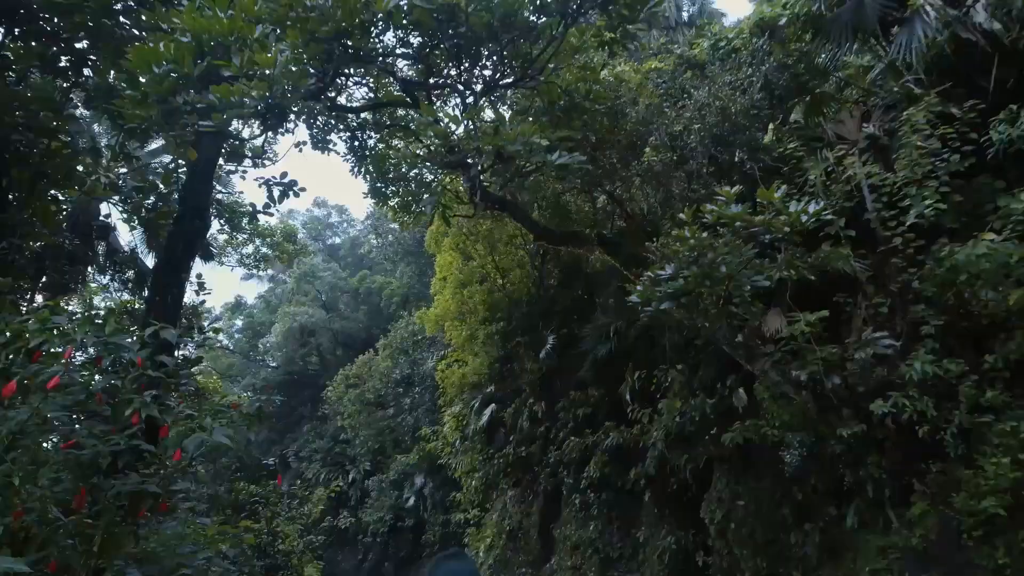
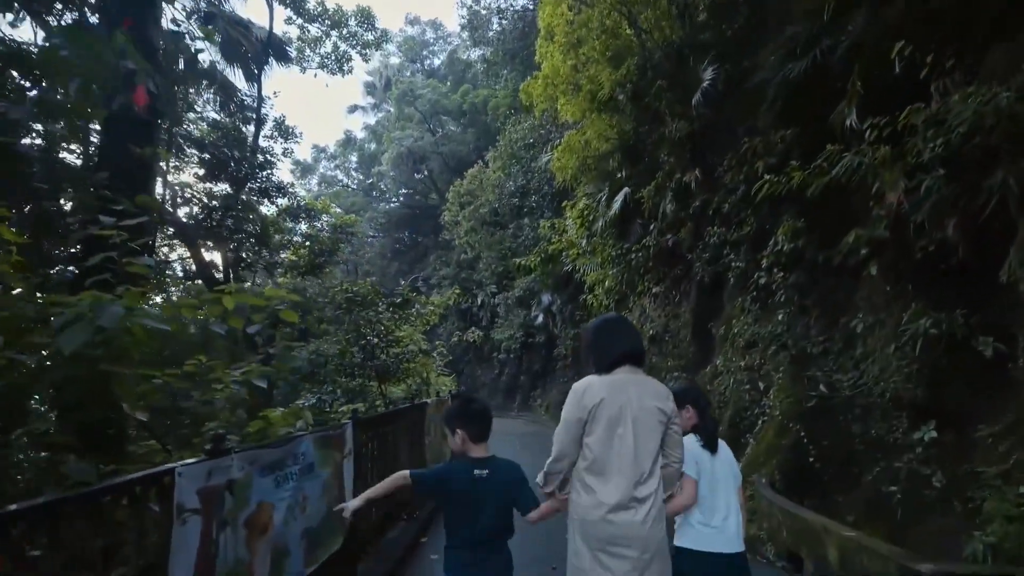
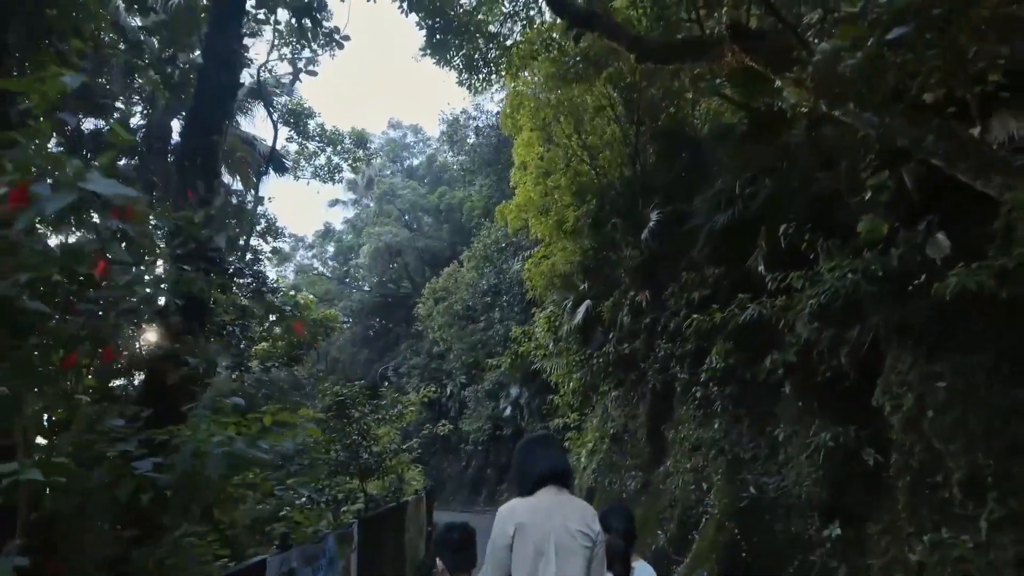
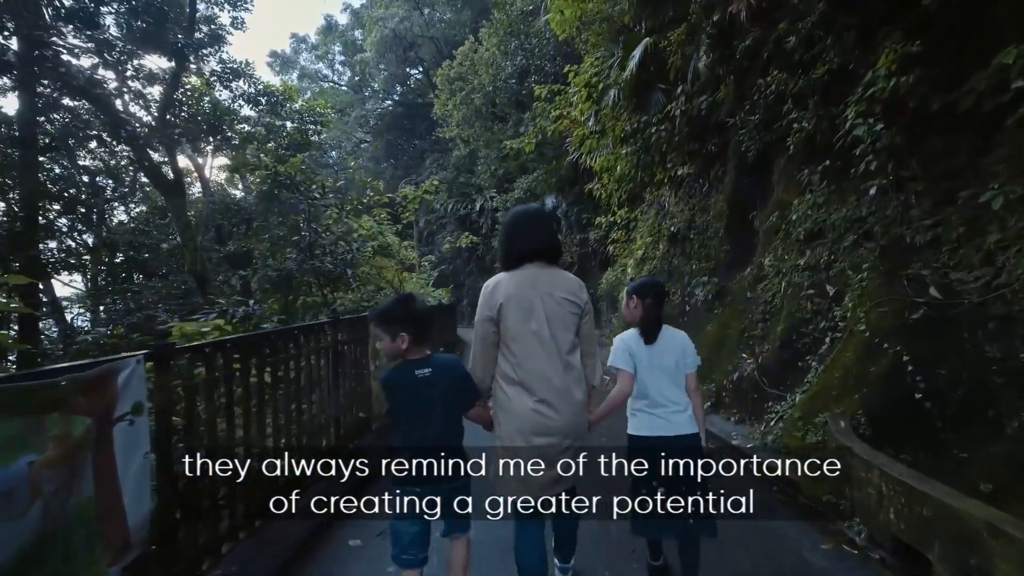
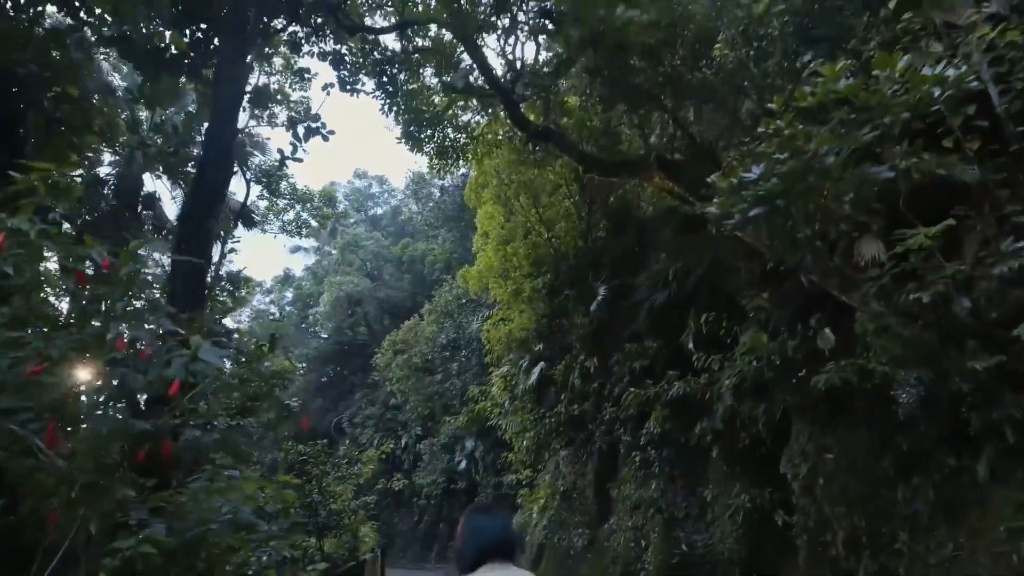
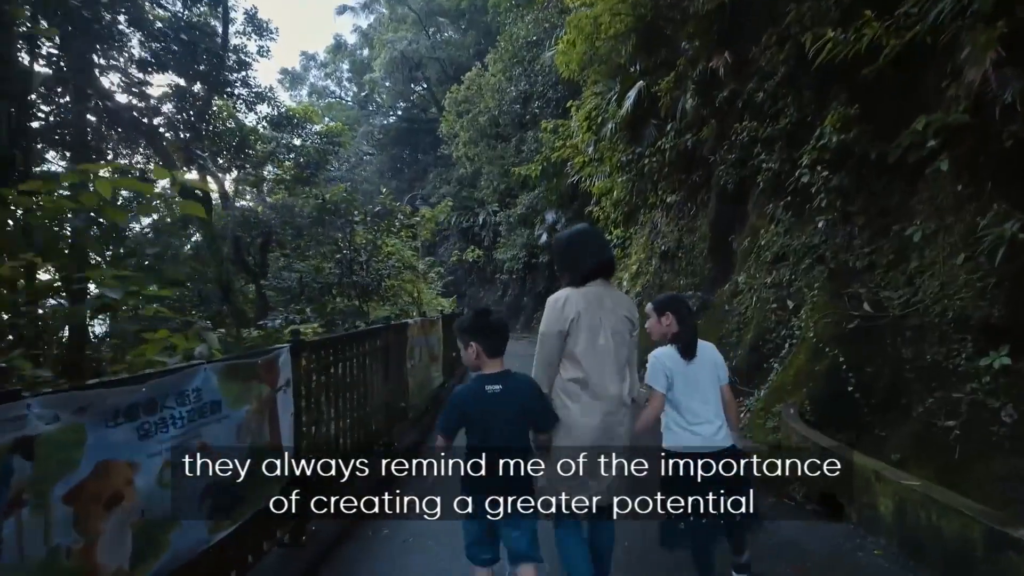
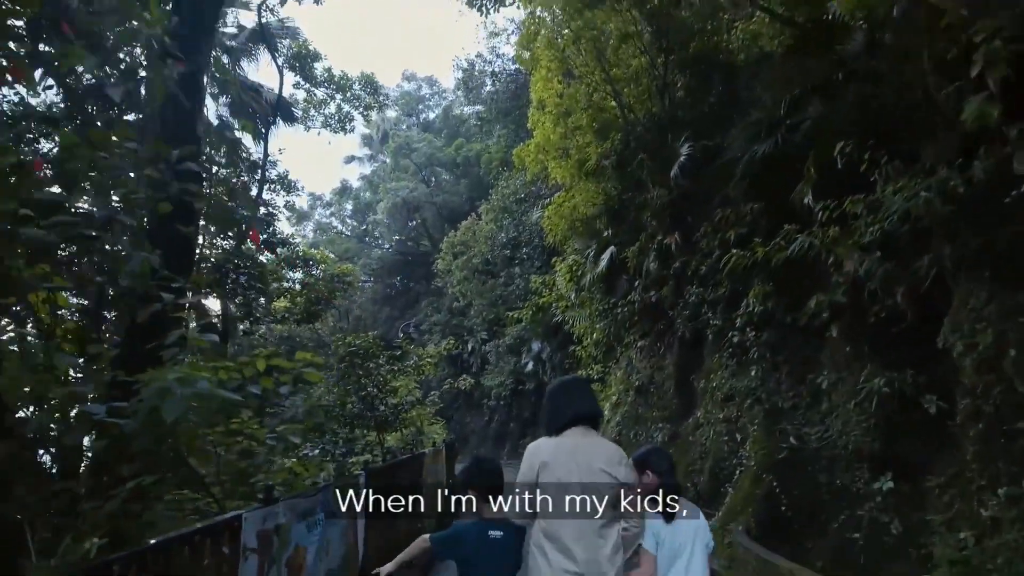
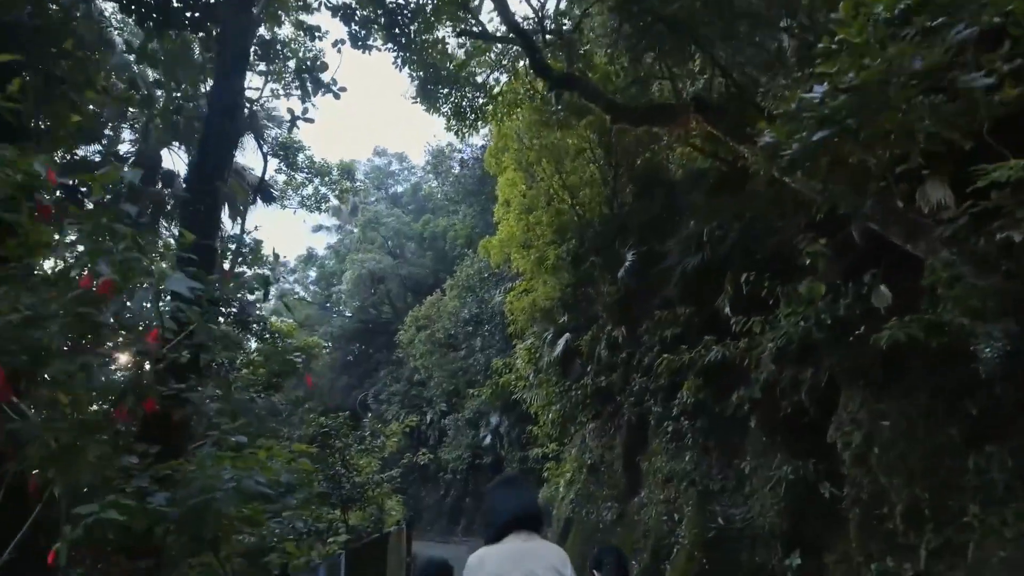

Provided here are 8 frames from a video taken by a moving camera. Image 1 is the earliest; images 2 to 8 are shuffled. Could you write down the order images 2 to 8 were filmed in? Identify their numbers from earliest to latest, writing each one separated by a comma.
5, 8, 3, 7, 2, 6, 4
